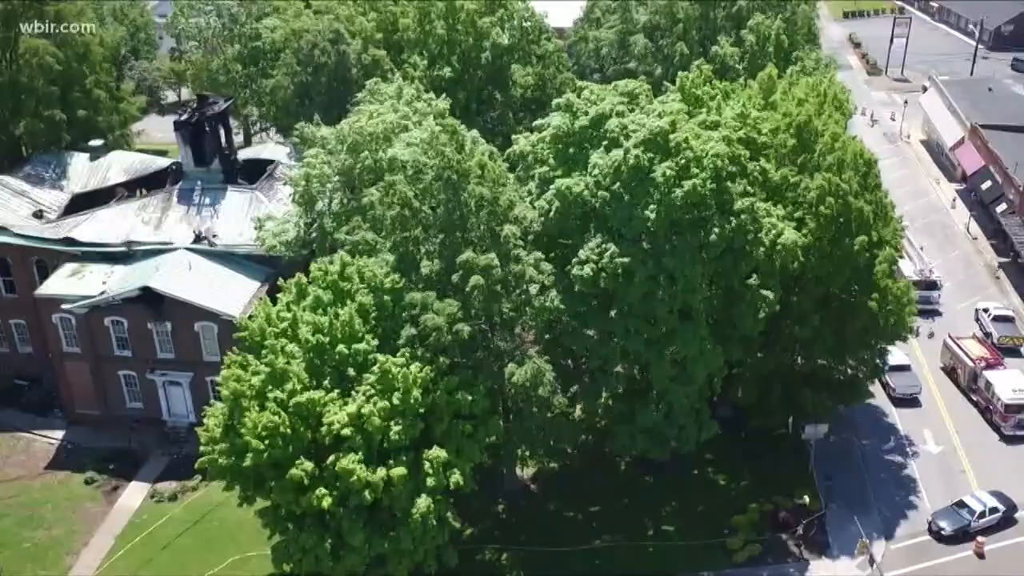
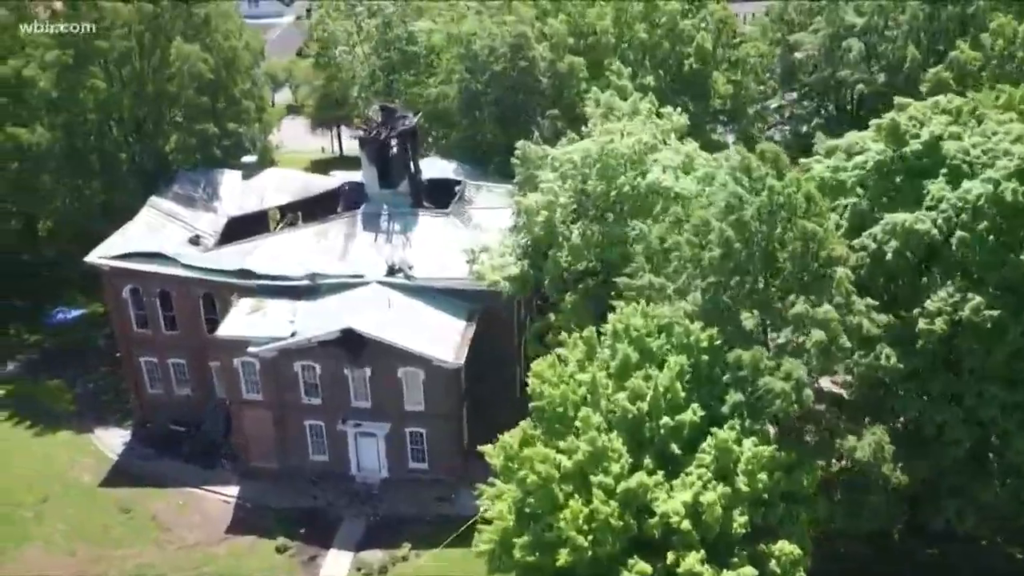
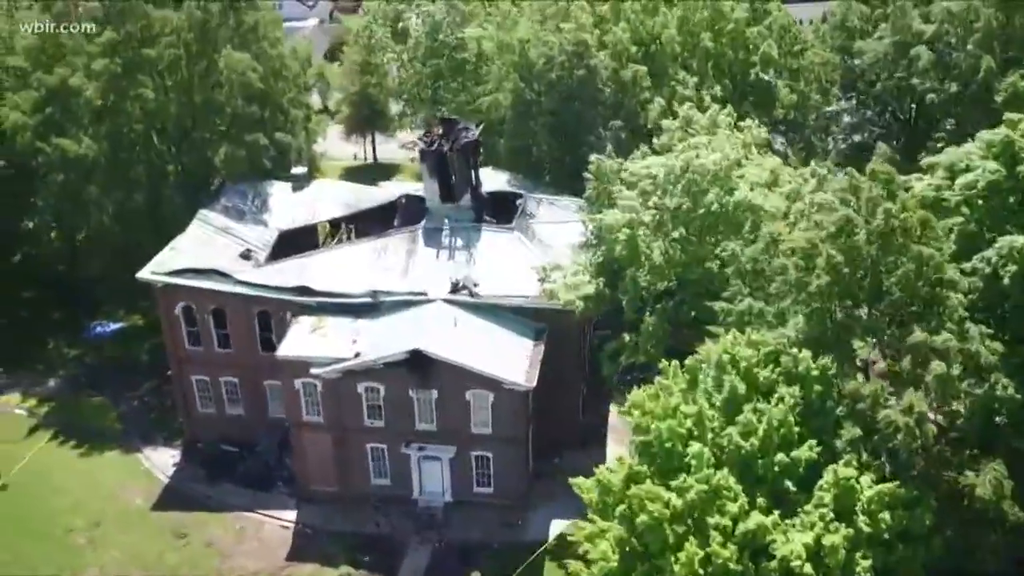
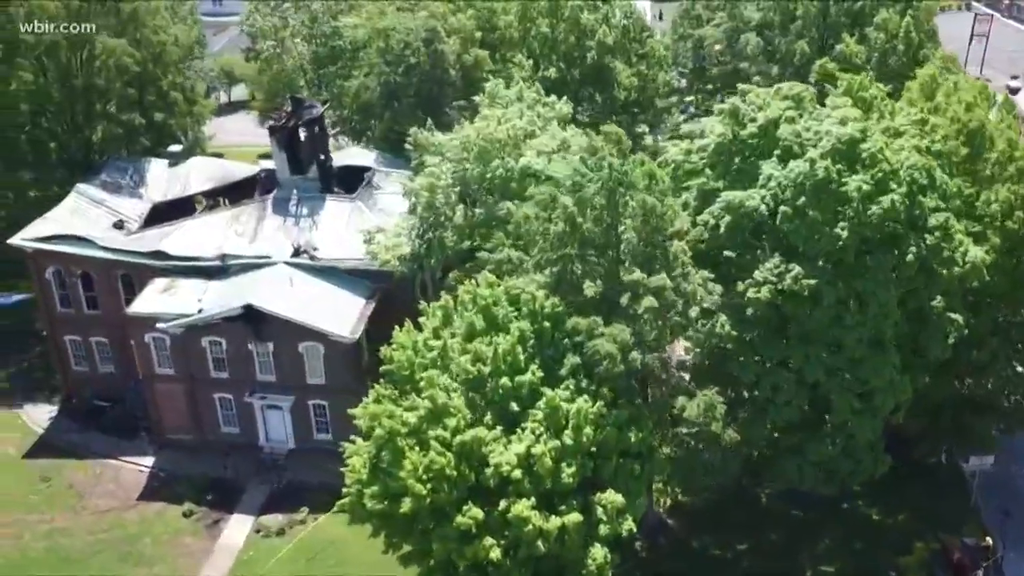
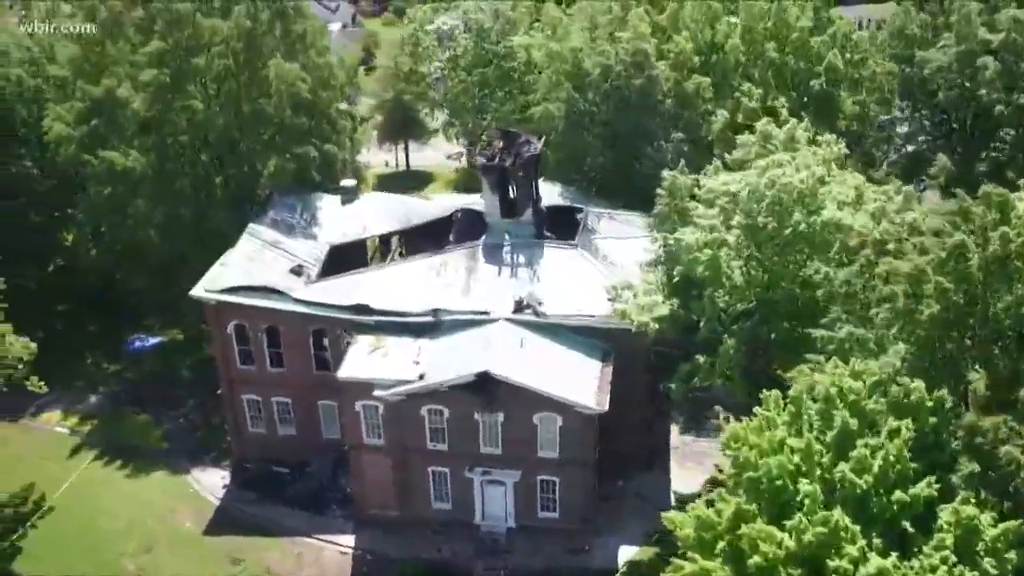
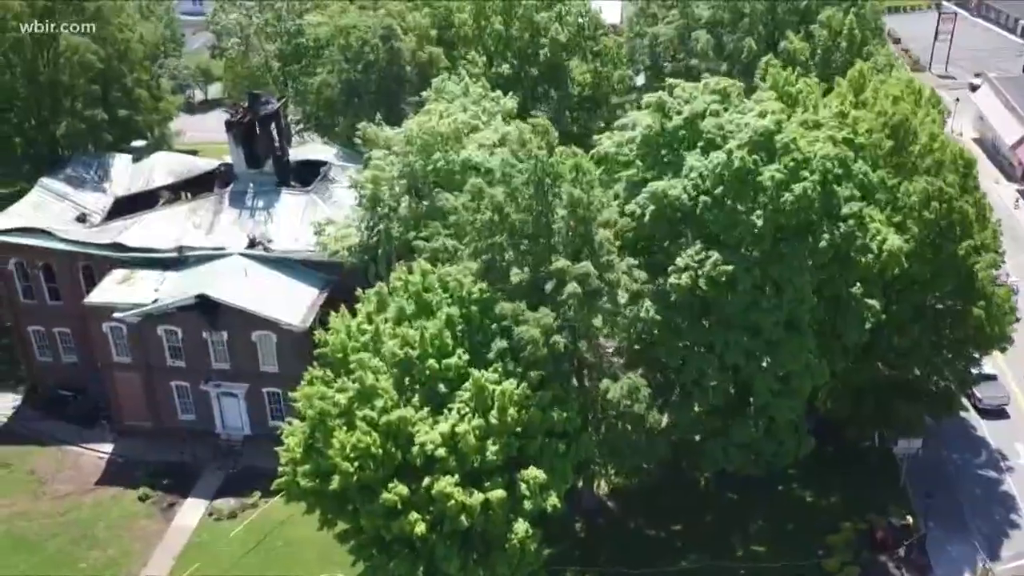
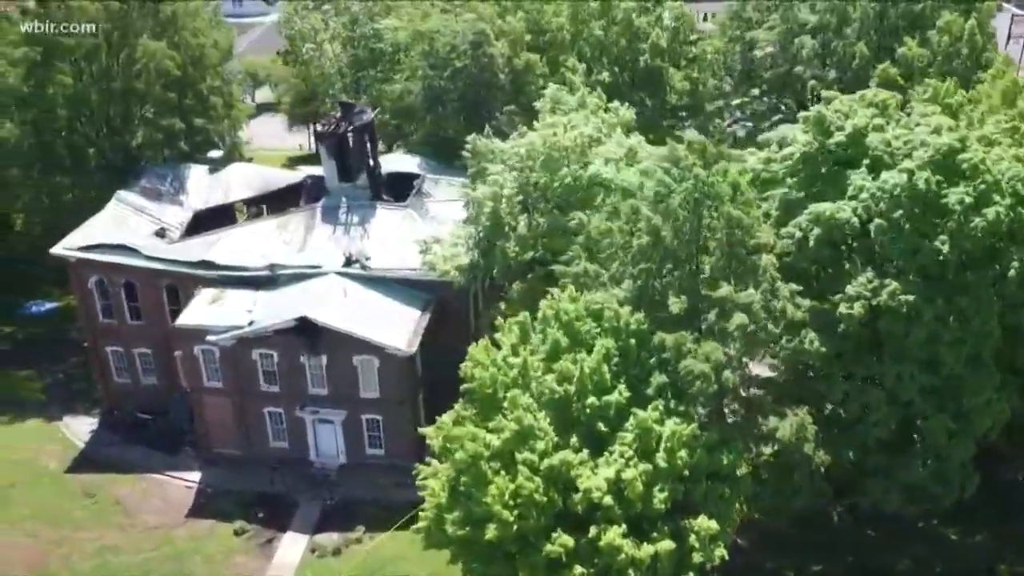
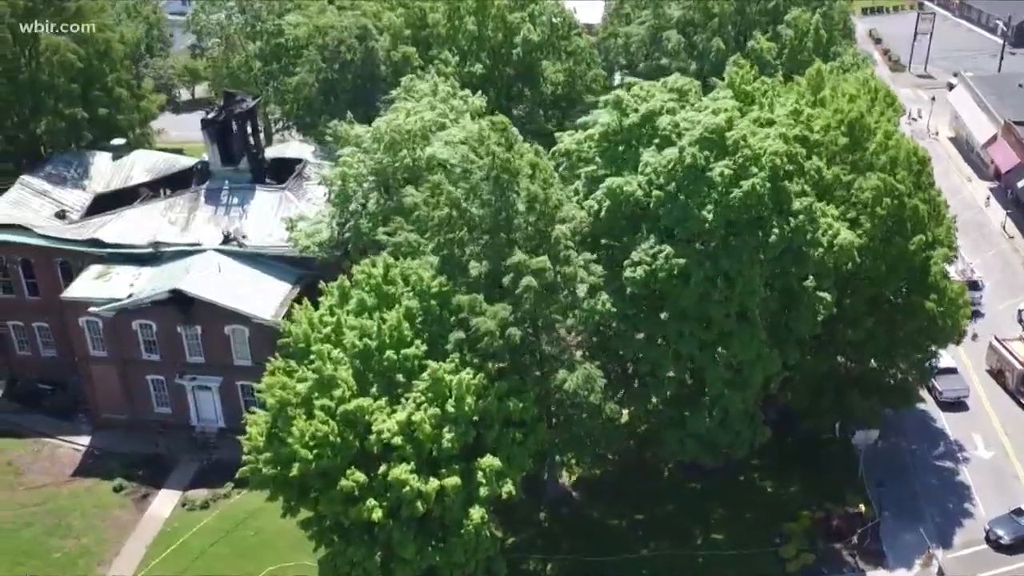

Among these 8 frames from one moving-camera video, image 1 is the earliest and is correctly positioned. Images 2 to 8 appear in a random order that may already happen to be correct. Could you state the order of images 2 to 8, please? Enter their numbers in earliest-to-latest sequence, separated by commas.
8, 6, 4, 7, 2, 3, 5
